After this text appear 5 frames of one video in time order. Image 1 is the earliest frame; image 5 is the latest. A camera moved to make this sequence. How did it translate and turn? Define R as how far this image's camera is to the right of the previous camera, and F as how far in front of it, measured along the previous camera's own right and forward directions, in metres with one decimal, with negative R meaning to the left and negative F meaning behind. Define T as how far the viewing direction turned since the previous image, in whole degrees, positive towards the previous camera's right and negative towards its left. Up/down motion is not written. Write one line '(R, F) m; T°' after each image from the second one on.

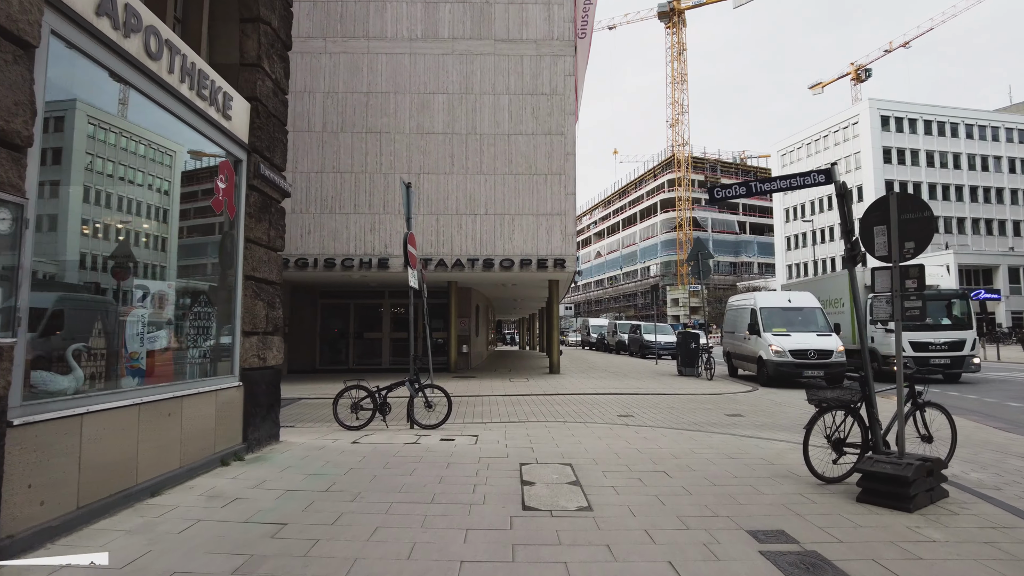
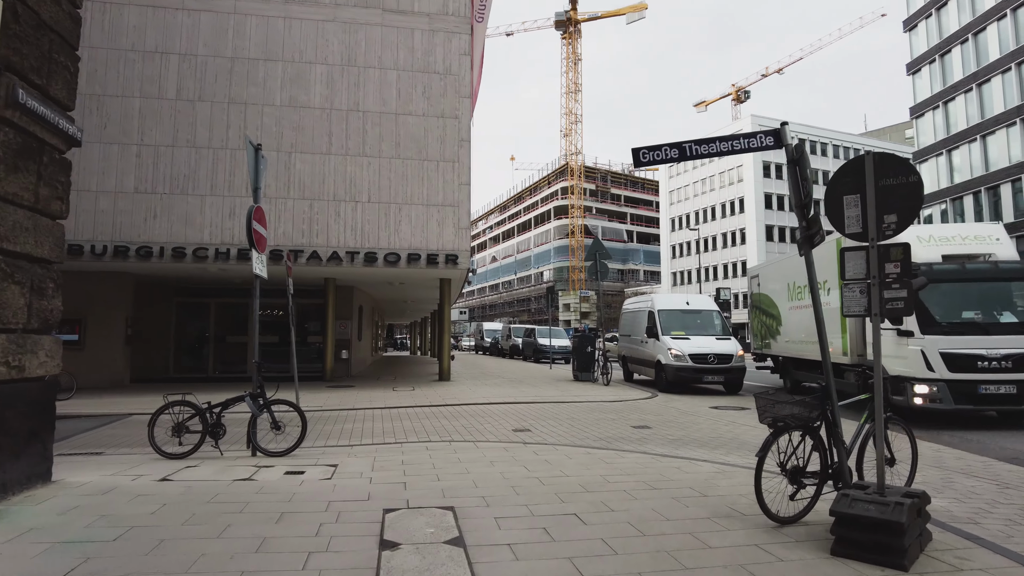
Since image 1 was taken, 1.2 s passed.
(+0.2, +1.5) m; +9°
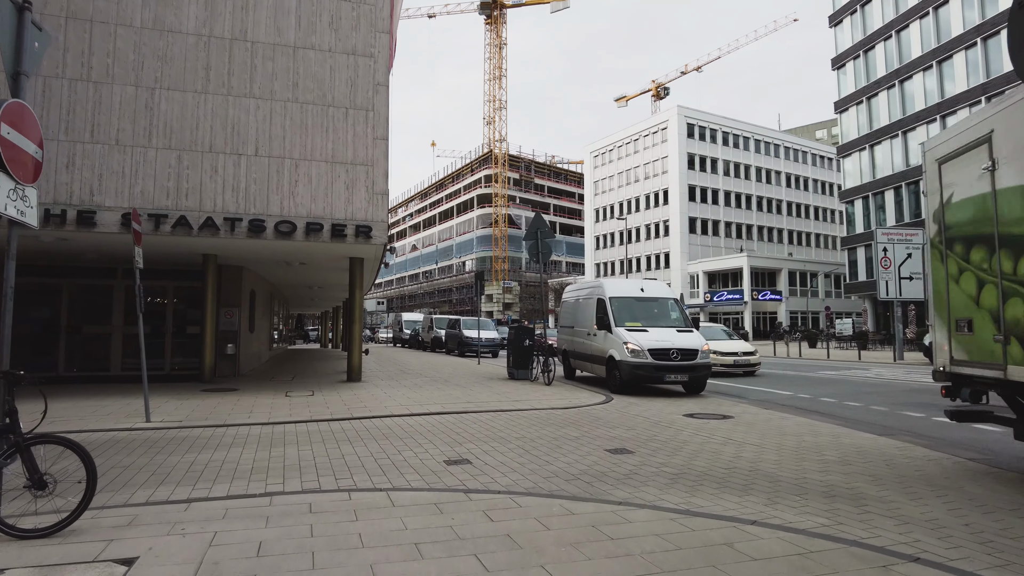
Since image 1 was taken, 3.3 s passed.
(-0.1, +2.7) m; +7°
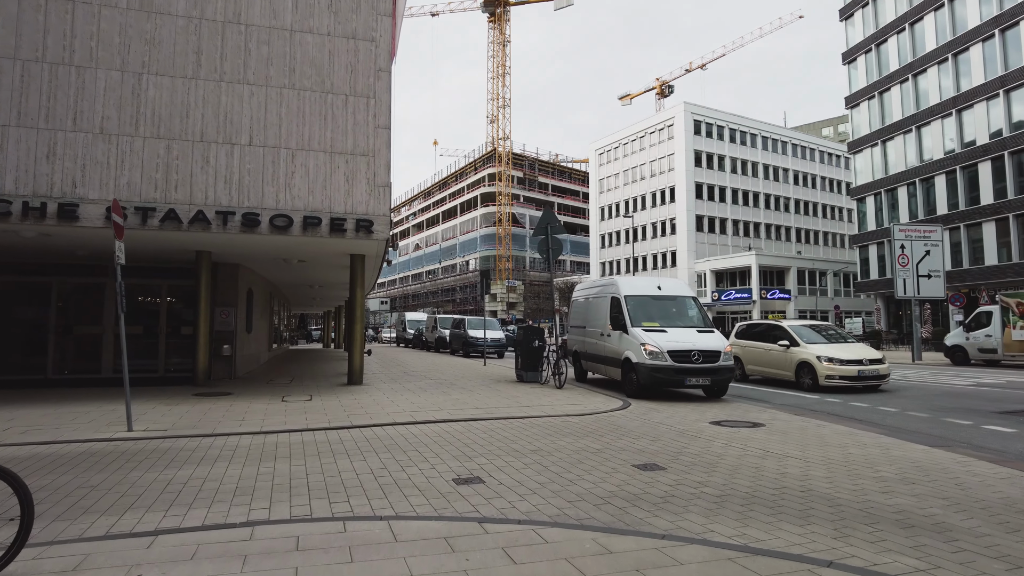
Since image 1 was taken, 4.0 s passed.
(-0.1, +0.7) m; 0°
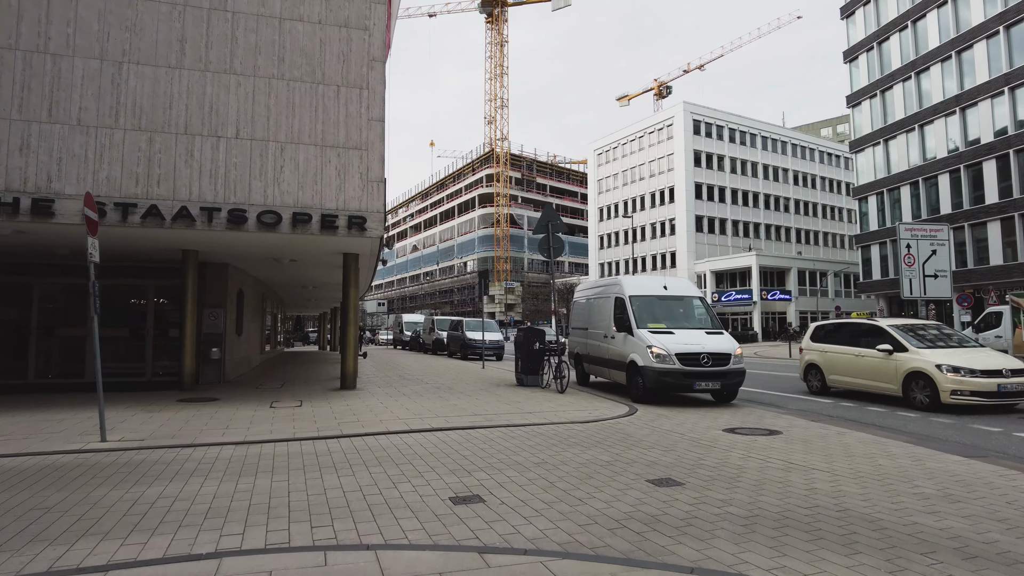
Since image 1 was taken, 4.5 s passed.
(0.0, +0.5) m; 0°
